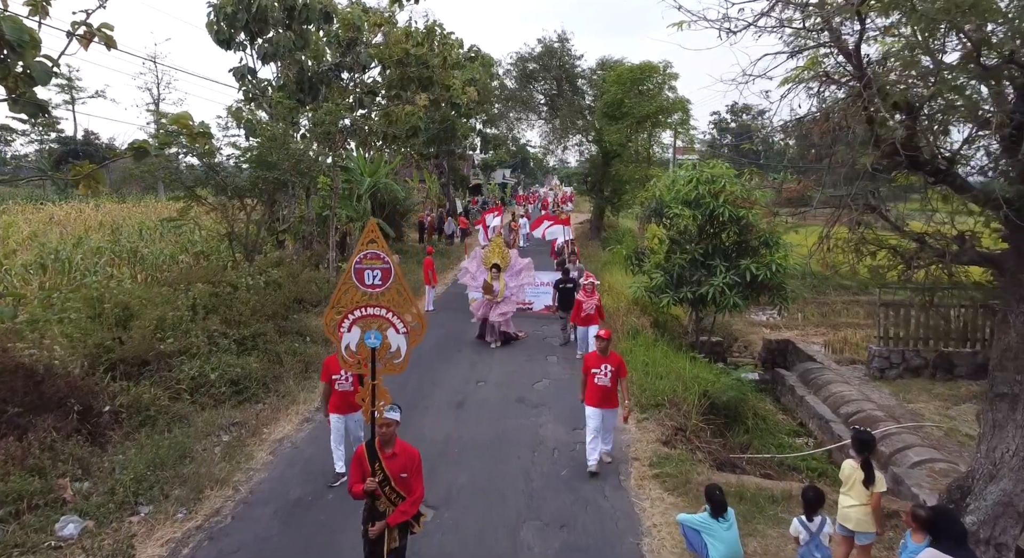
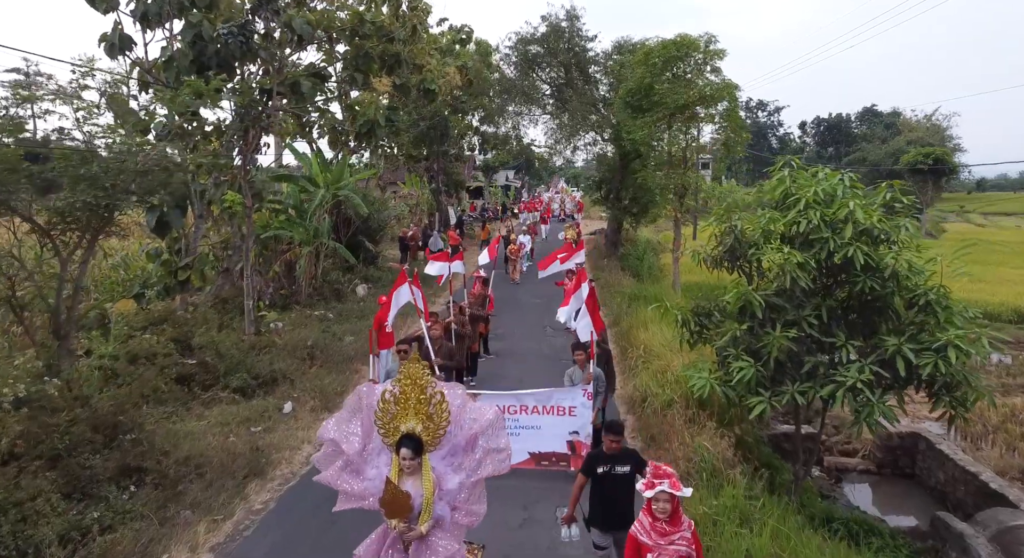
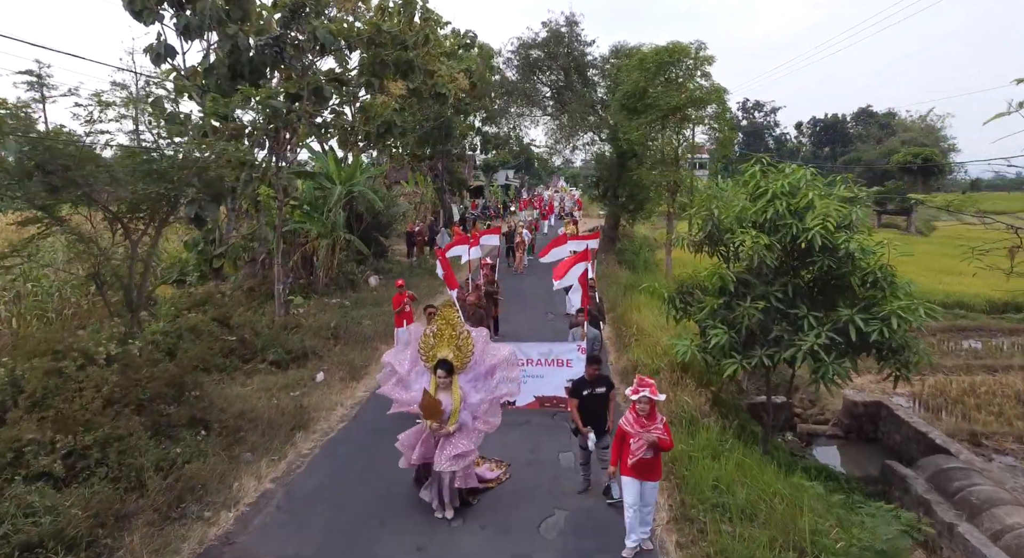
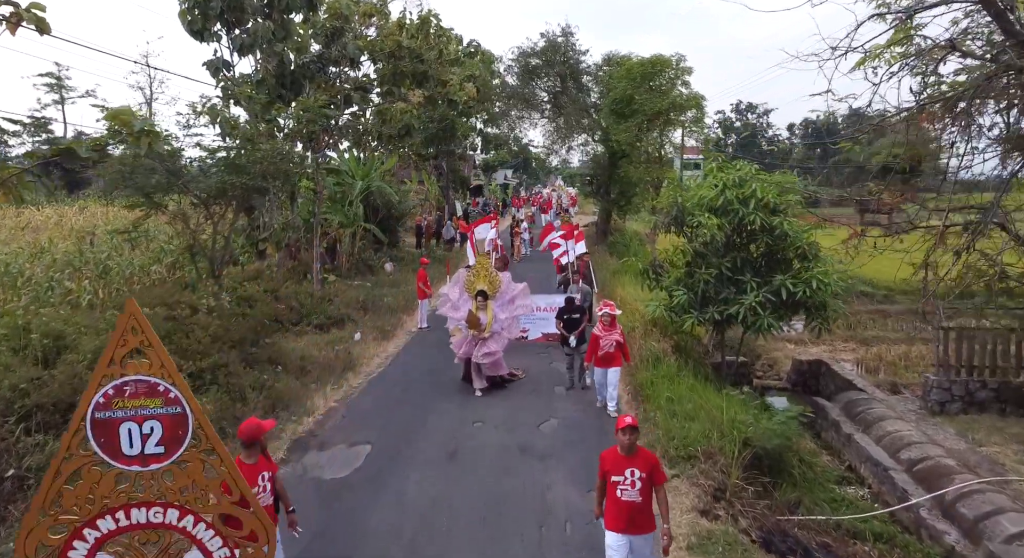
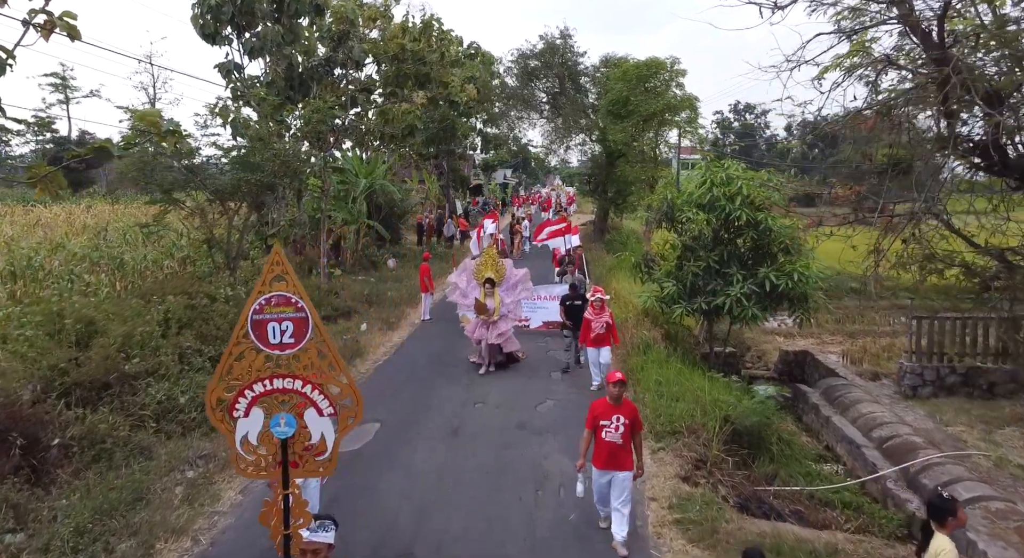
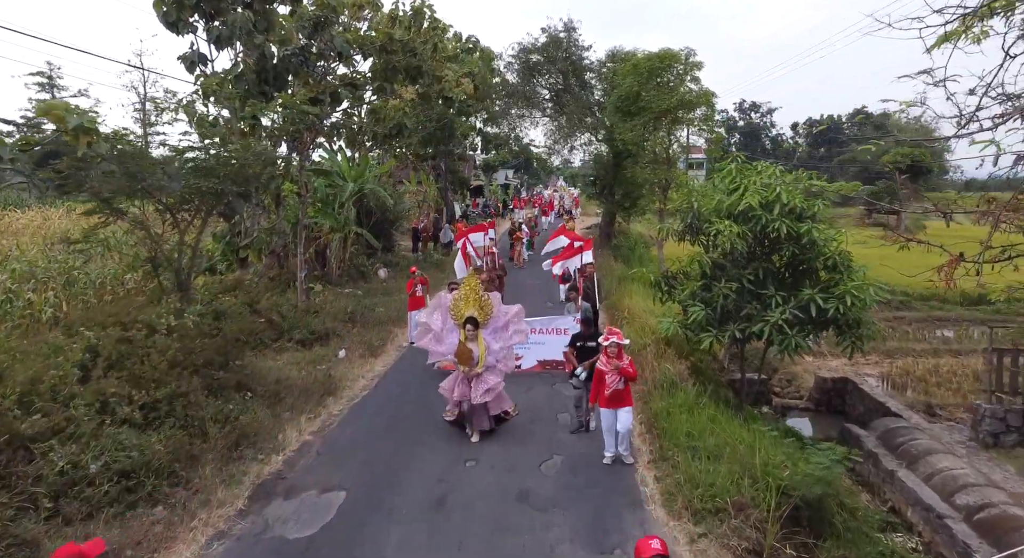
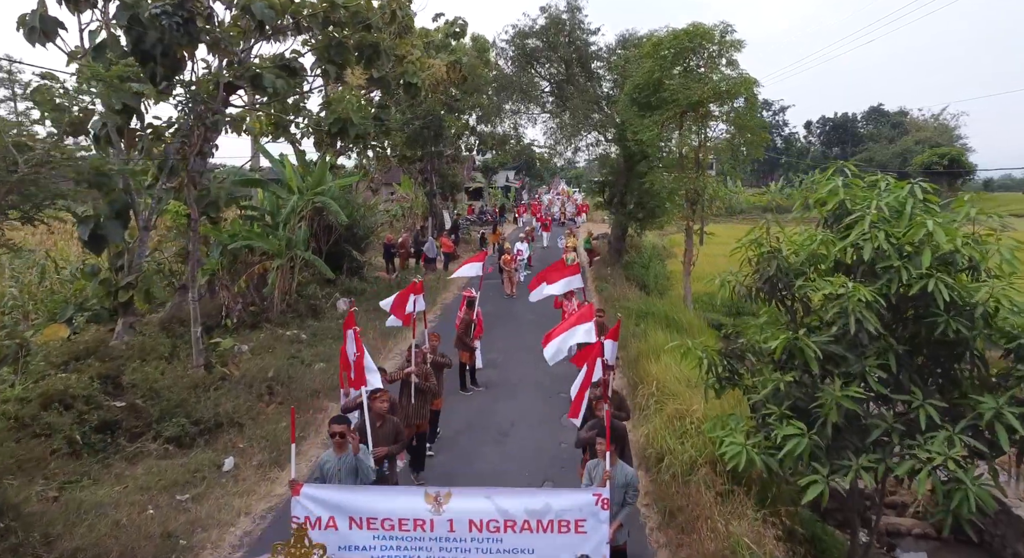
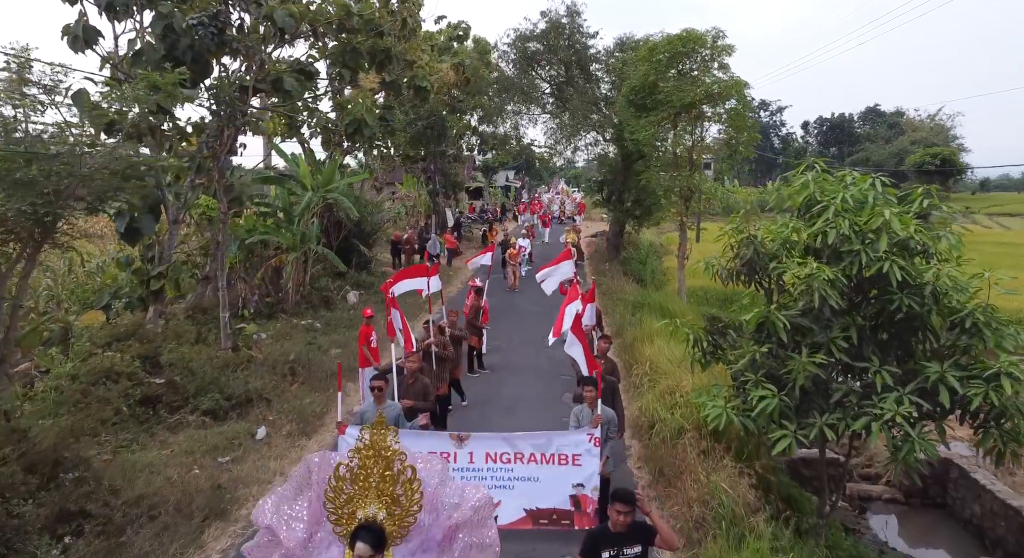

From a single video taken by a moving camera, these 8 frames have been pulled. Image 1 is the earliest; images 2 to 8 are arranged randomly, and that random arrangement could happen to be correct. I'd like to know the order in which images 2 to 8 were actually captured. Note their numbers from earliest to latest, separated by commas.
5, 4, 6, 3, 2, 8, 7
